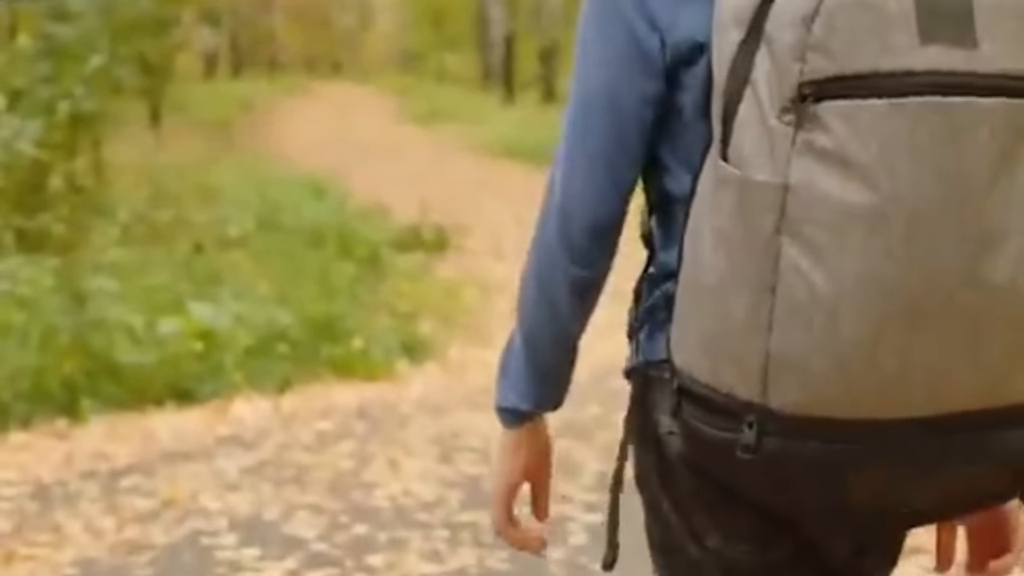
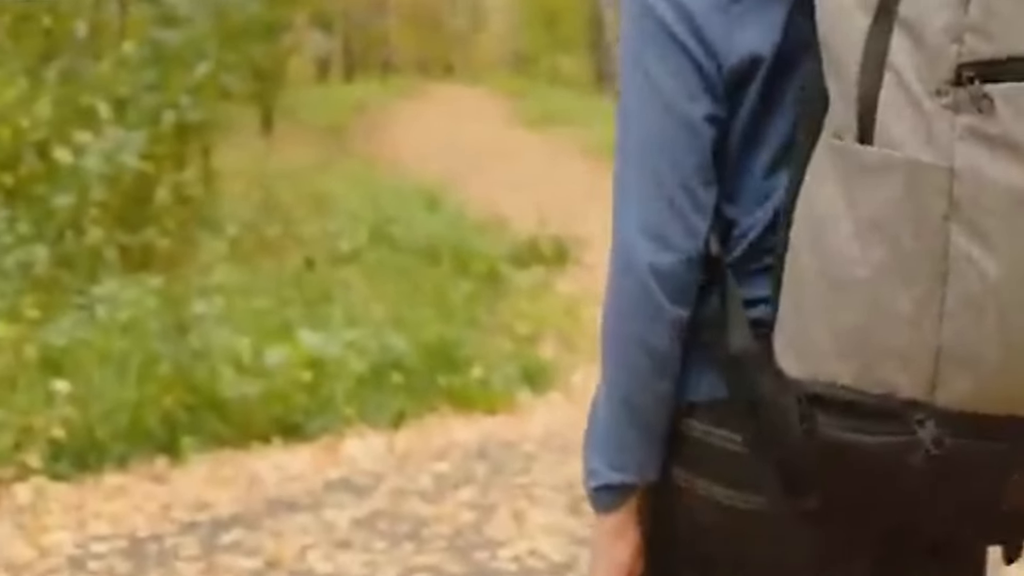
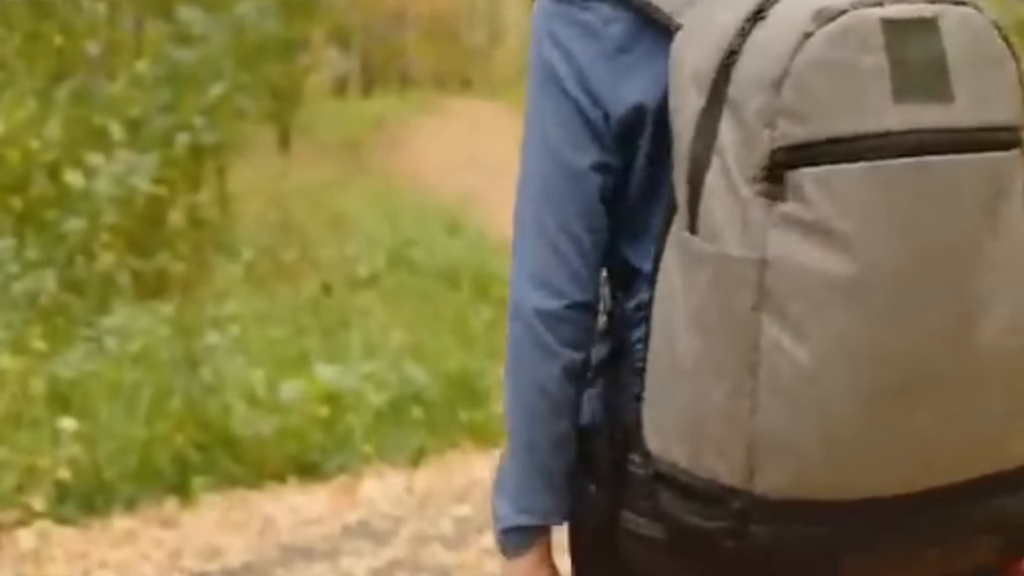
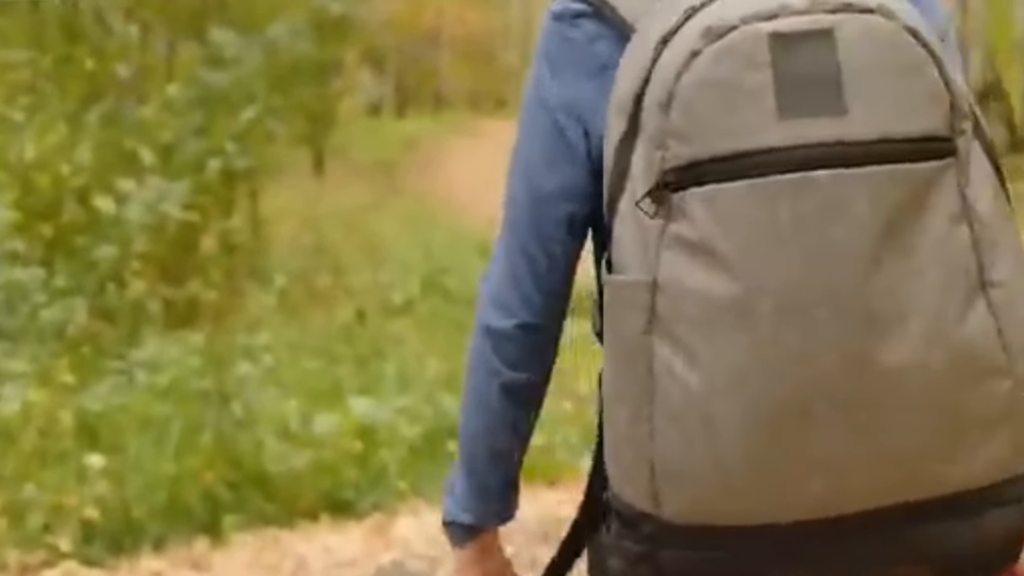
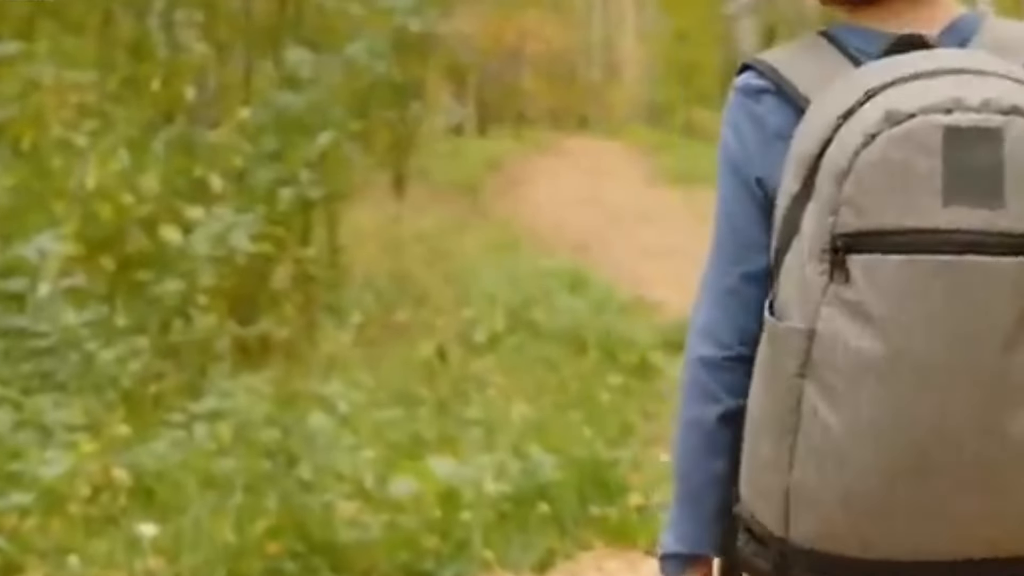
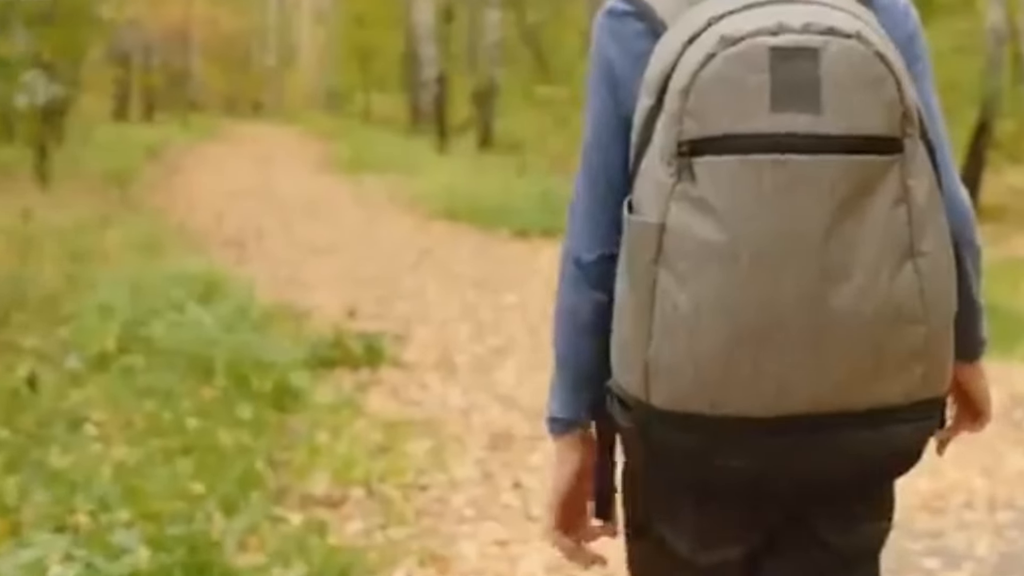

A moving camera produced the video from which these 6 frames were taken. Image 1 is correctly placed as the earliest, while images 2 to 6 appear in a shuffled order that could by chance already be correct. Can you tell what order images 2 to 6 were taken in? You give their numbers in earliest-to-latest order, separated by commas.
2, 3, 4, 5, 6
